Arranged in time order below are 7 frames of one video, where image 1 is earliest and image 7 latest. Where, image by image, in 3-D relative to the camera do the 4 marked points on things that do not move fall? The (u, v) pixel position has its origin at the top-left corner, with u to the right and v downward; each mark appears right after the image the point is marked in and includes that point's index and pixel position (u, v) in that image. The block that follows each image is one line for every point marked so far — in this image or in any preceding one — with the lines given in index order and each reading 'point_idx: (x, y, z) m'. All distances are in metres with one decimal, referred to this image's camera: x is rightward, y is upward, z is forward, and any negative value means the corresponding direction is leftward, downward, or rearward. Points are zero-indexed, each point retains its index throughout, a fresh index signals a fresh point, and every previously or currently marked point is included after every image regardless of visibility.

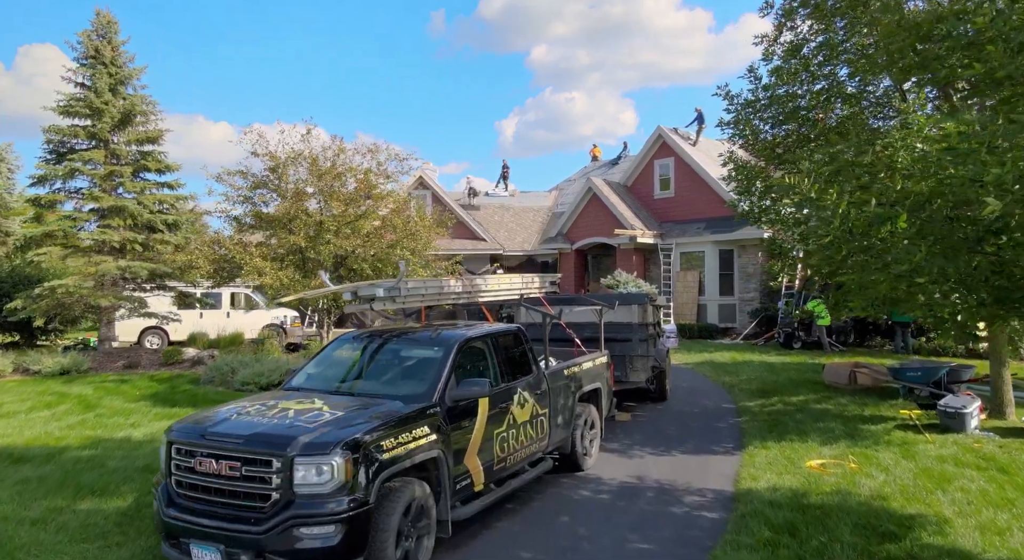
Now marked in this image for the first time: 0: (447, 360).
0: (-0.5, -0.6, +5.4) m
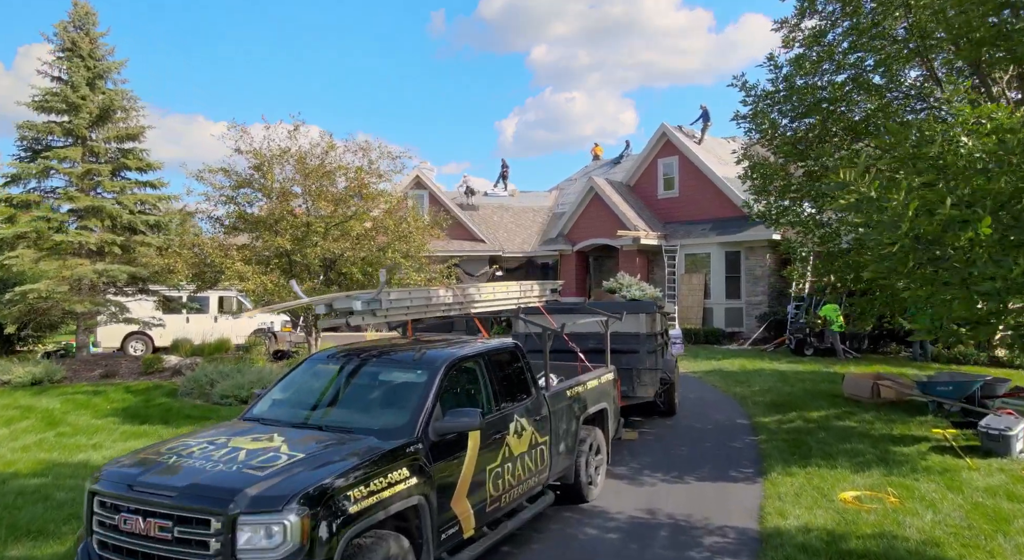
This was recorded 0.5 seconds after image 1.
0: (-0.5, -0.7, +4.6) m
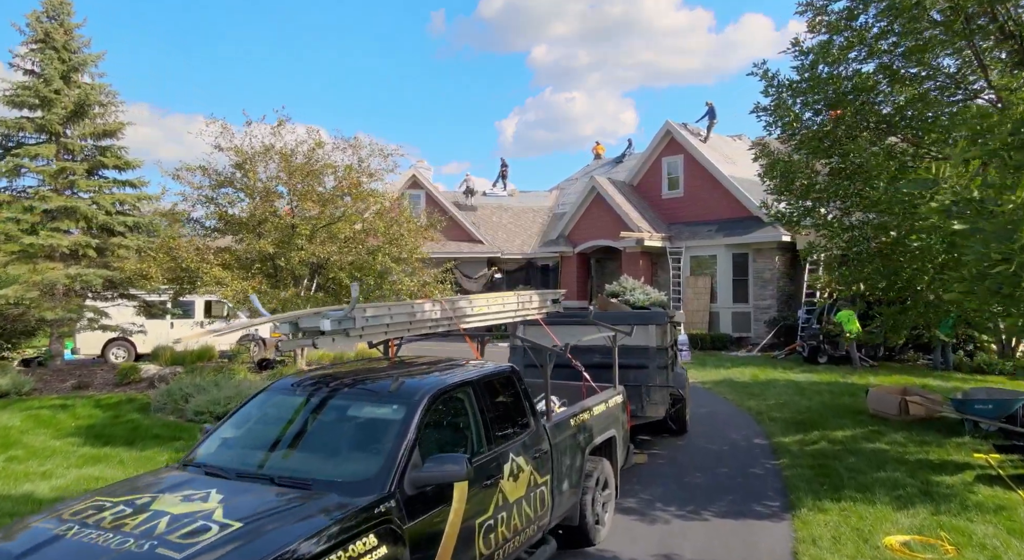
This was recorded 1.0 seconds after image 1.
0: (-0.5, -0.8, +3.9) m
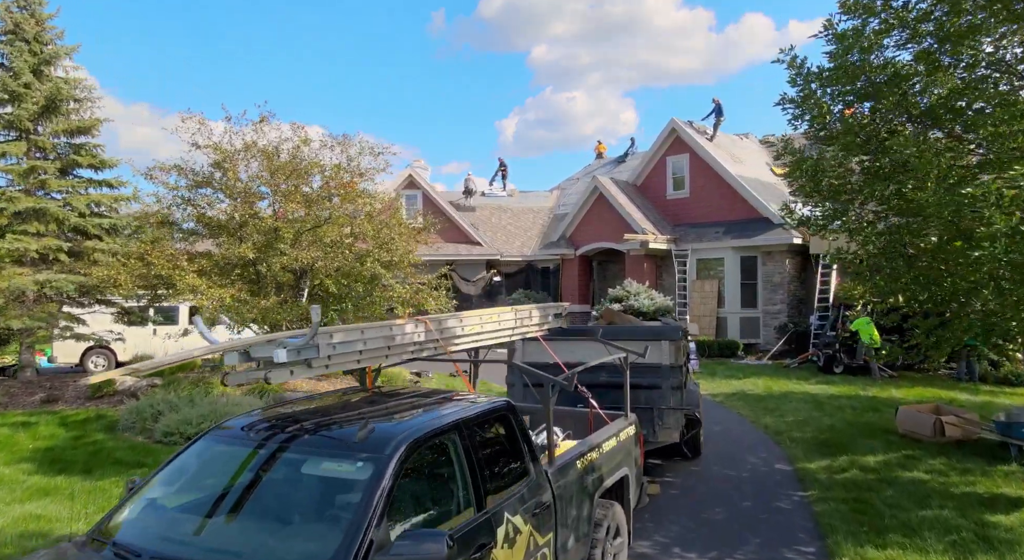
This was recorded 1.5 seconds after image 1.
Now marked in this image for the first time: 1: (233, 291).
0: (-0.6, -0.9, +3.1) m
1: (-4.1, -0.1, +10.6) m
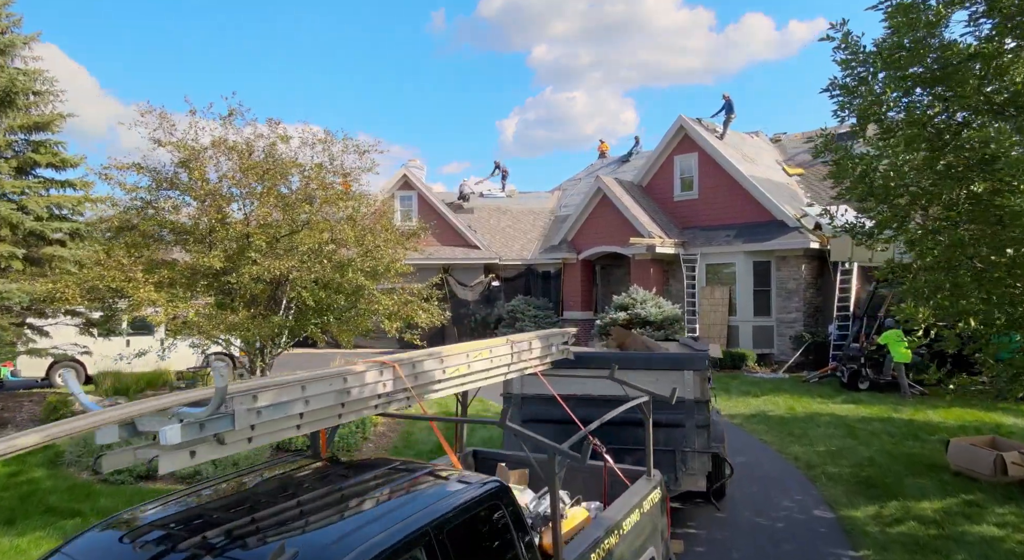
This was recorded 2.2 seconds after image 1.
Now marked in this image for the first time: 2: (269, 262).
0: (-0.6, -1.0, +2.0) m
1: (-4.1, -0.3, +9.5) m
2: (-3.2, +0.2, +9.5) m
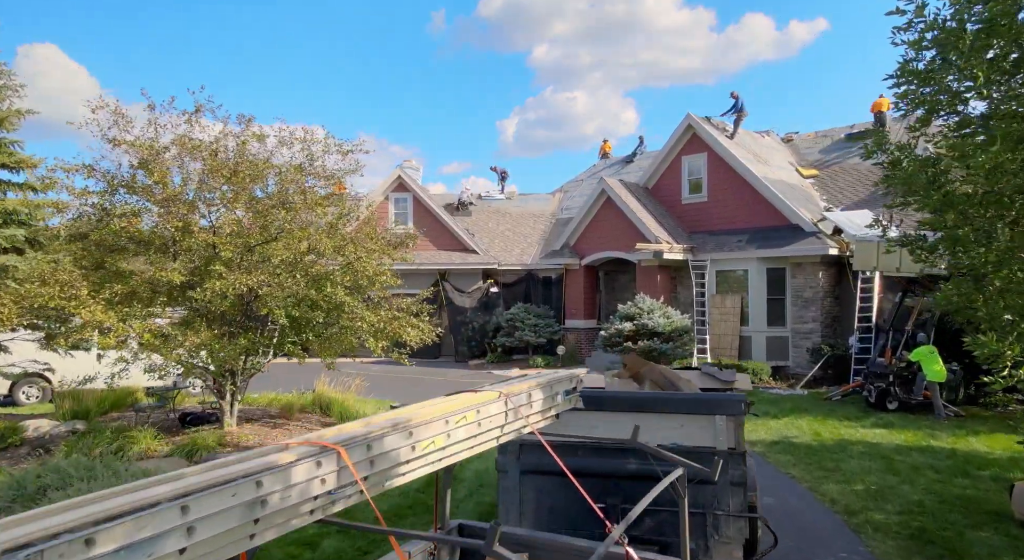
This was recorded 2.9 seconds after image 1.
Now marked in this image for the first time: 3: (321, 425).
0: (-0.6, -1.2, +1.0) m
1: (-4.1, -0.5, +8.4) m
2: (-3.2, +0.1, +8.5) m
3: (-2.8, -2.1, +10.7) m
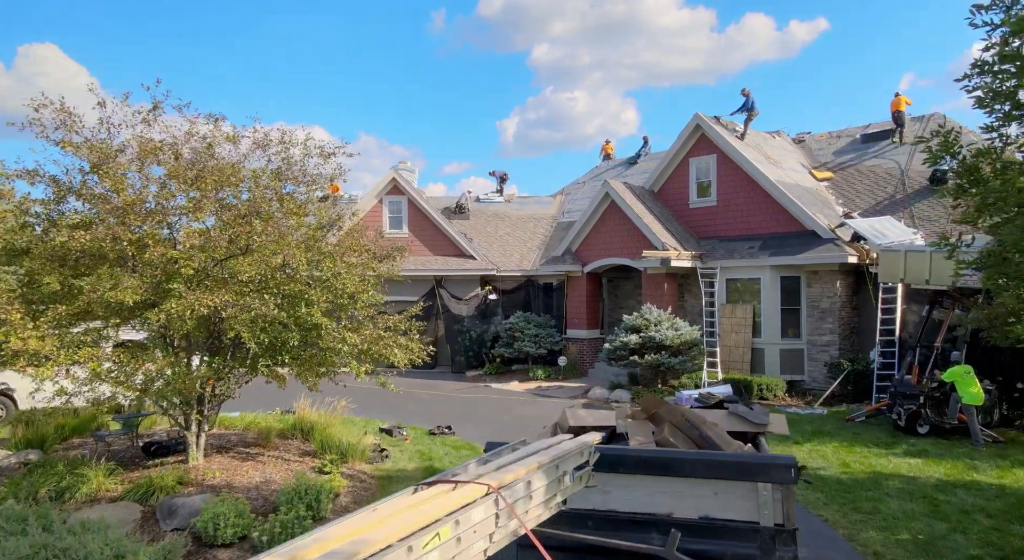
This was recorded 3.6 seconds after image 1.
0: (-0.6, -1.4, 0.0) m
1: (-4.1, -0.7, +7.5) m
2: (-3.2, -0.1, +7.5) m
3: (-2.8, -2.3, +9.7) m
